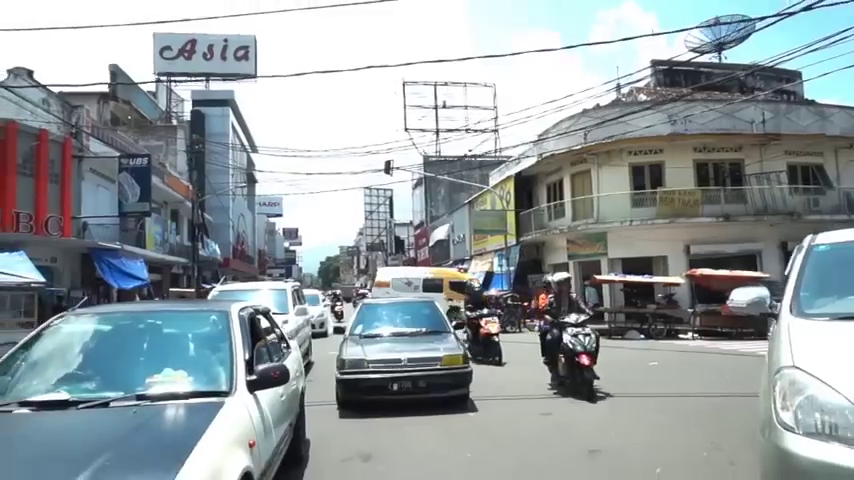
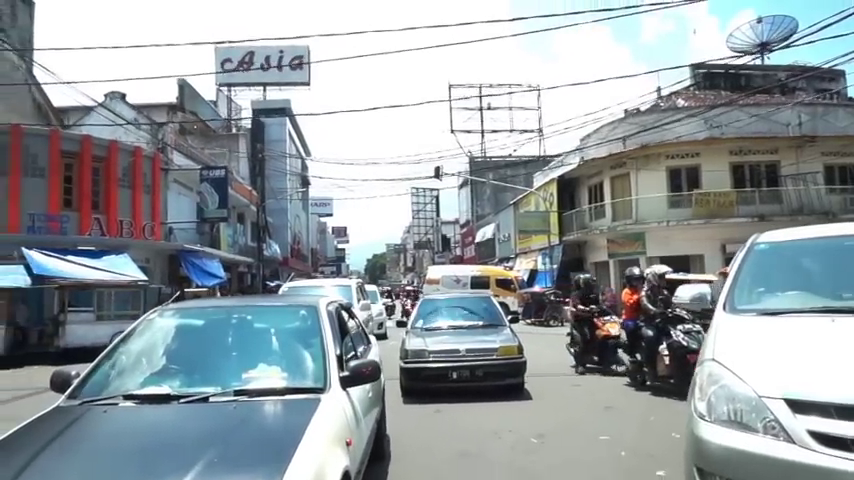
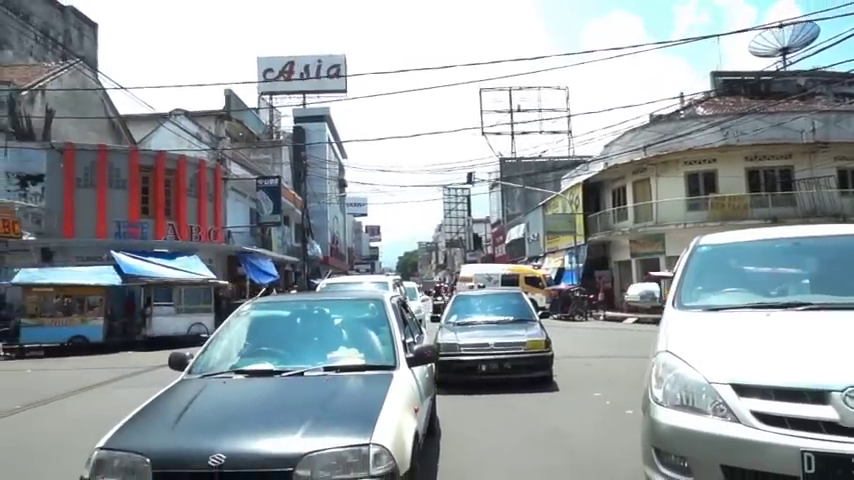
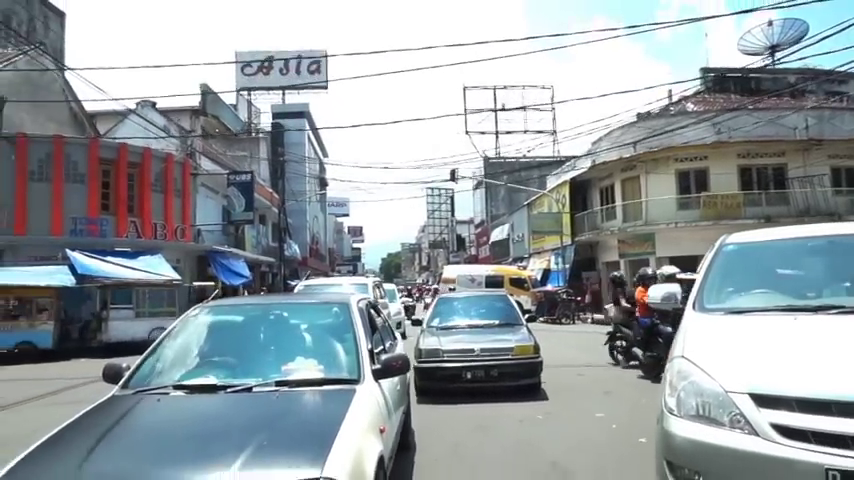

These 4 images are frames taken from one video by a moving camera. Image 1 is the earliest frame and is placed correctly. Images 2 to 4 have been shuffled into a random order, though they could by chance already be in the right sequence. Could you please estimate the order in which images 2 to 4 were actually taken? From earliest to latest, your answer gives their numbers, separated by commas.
2, 4, 3
